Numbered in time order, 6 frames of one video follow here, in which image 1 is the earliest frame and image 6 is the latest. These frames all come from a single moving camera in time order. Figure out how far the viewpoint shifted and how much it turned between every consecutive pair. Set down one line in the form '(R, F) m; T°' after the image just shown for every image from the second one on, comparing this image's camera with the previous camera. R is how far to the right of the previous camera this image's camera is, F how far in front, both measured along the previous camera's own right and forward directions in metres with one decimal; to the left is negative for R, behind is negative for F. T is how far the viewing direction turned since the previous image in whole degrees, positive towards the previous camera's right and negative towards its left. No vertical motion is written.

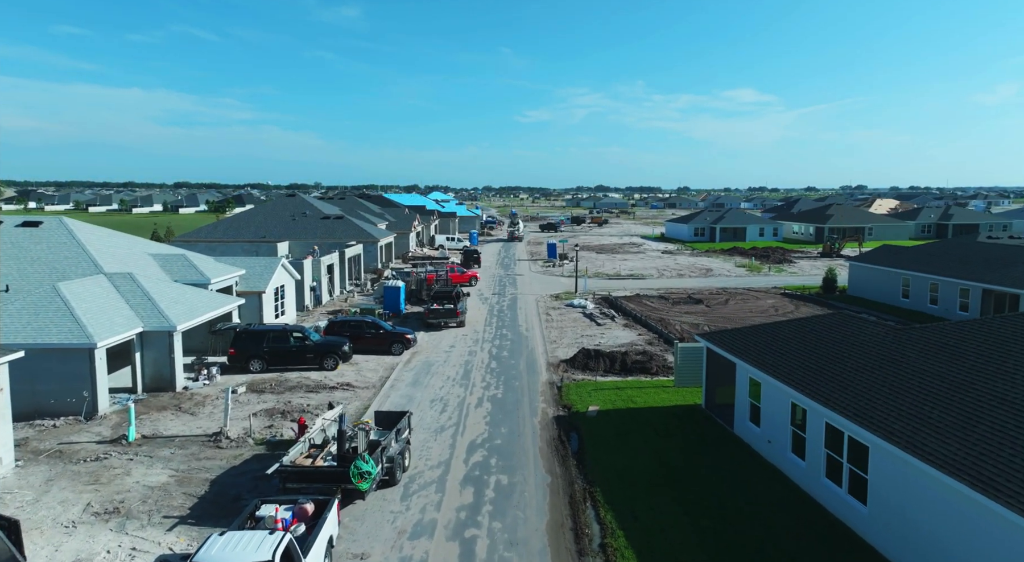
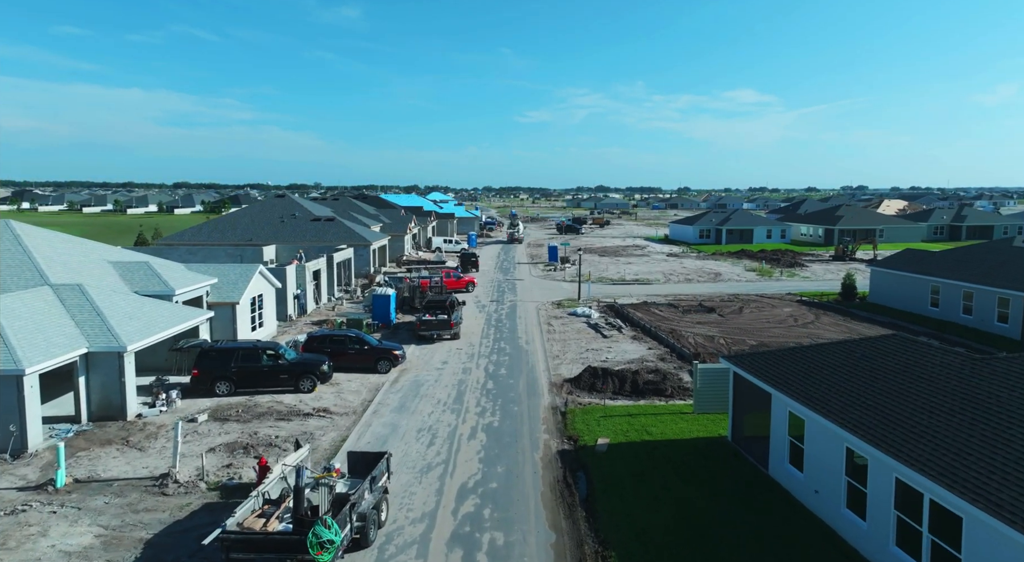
(+0.1, +2.4) m; 0°
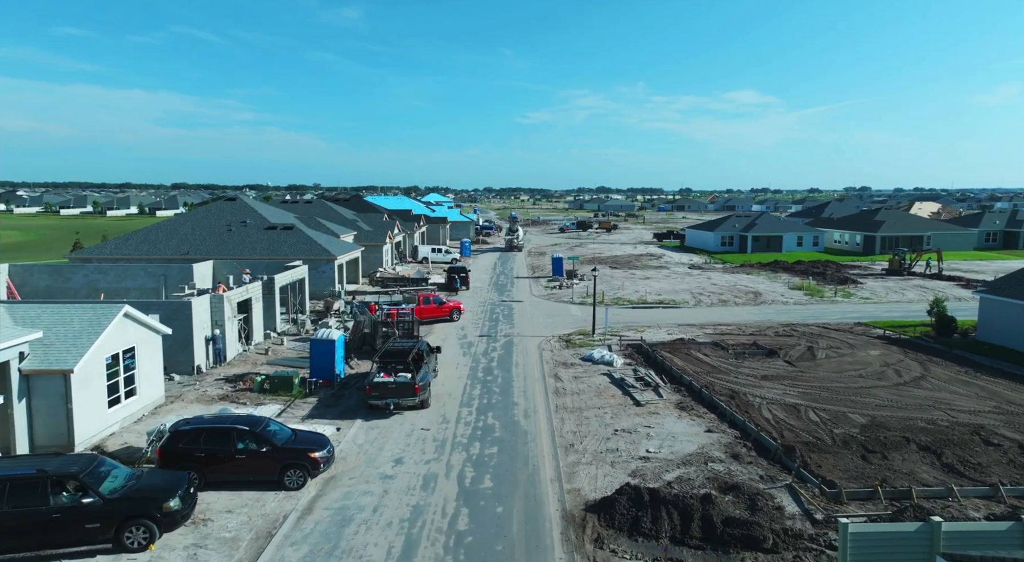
(+0.2, +8.6) m; 0°
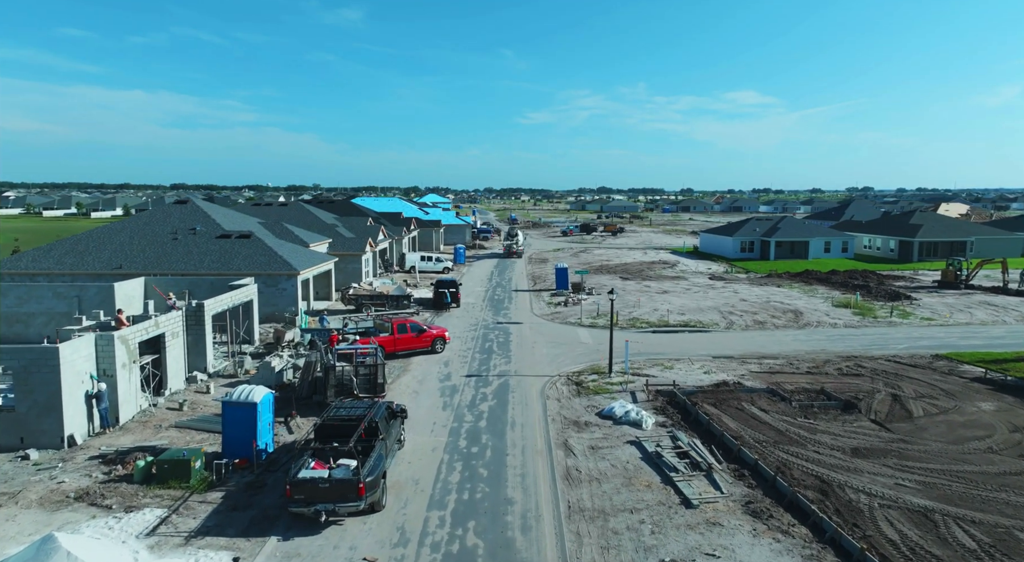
(+0.2, +6.2) m; 0°
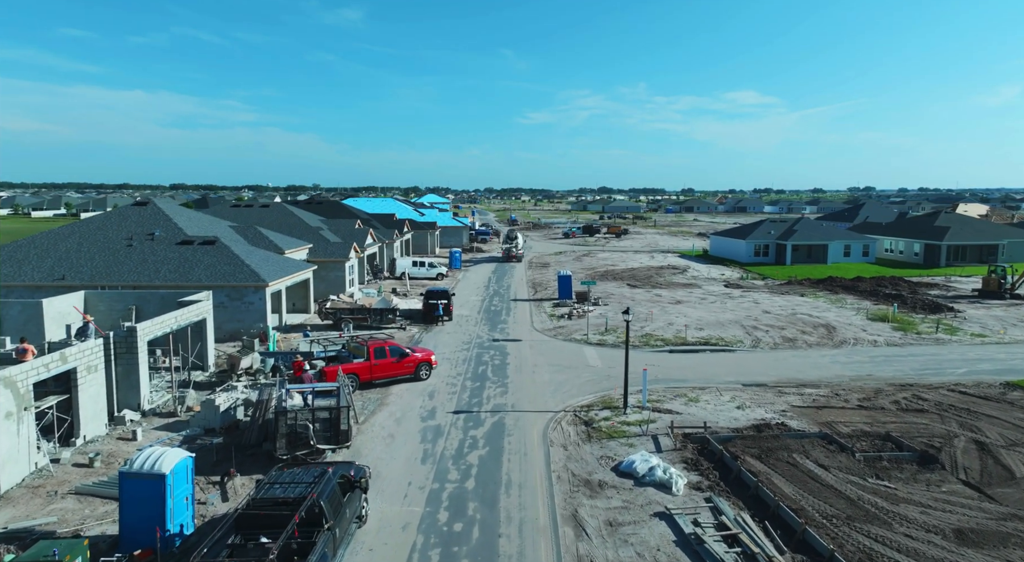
(+0.1, +3.9) m; 0°
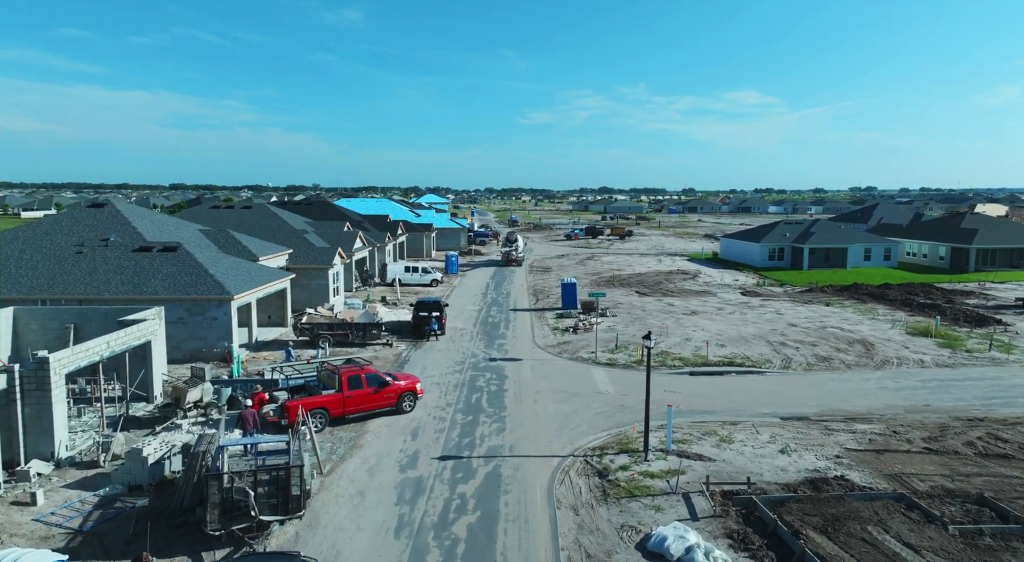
(+0.1, +3.5) m; 0°
